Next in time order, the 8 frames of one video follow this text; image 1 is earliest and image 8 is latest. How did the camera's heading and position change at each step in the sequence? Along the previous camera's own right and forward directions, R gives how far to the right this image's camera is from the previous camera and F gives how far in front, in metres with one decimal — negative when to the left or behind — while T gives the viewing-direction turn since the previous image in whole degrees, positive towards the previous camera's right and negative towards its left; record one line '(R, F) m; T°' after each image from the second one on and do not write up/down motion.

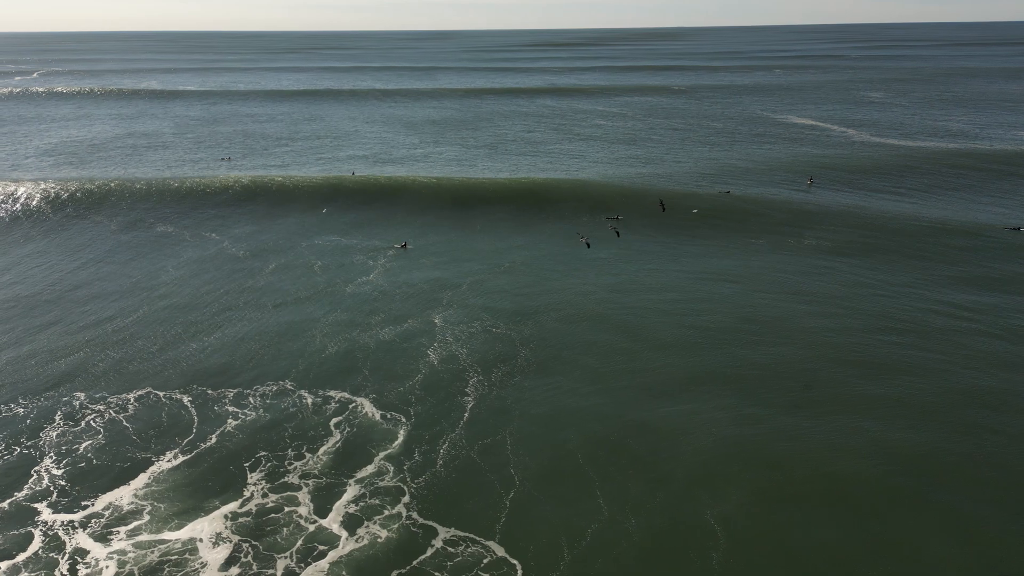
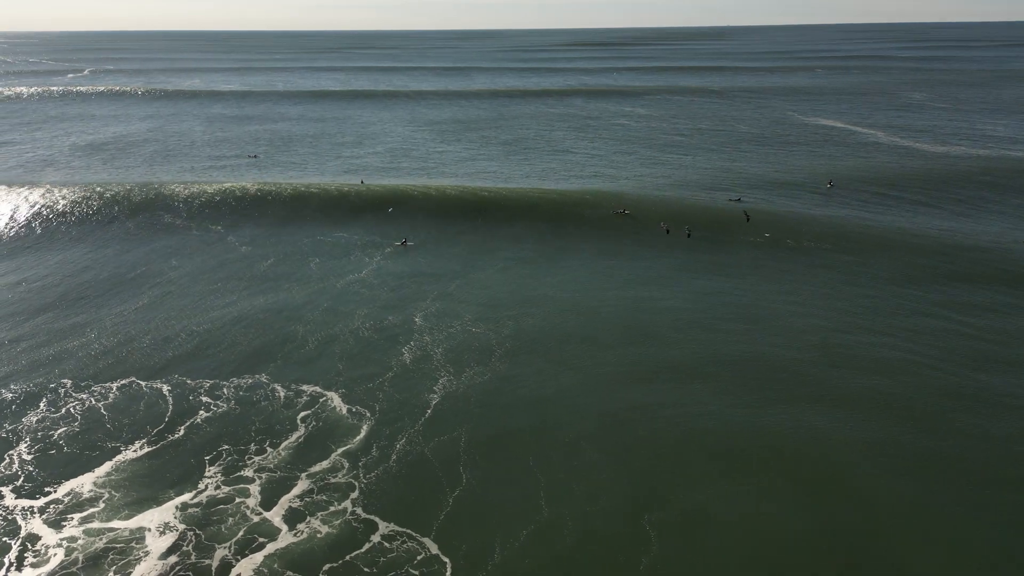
(+1.5, +0.1) m; -3°
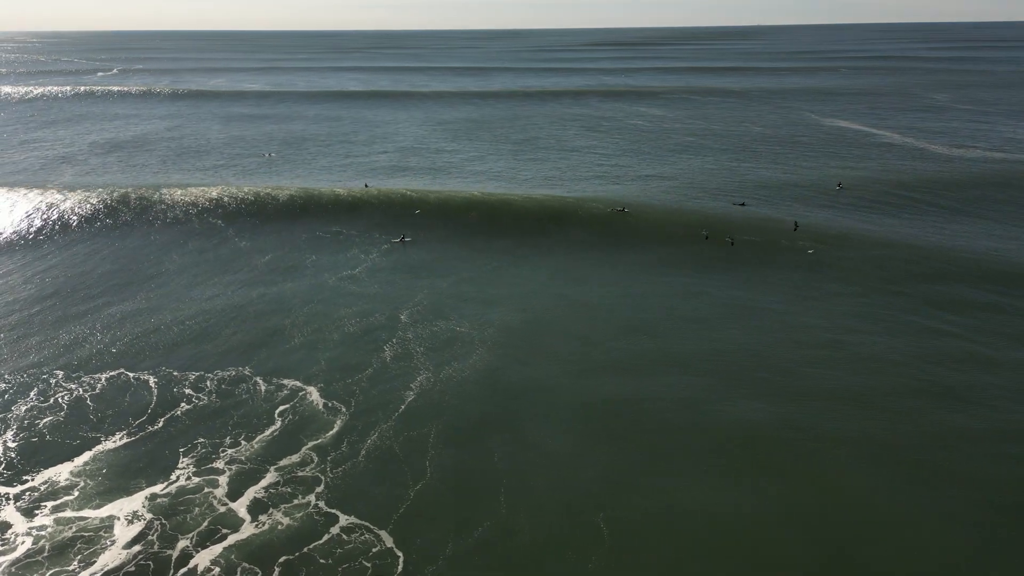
(+1.0, -0.1) m; -1°
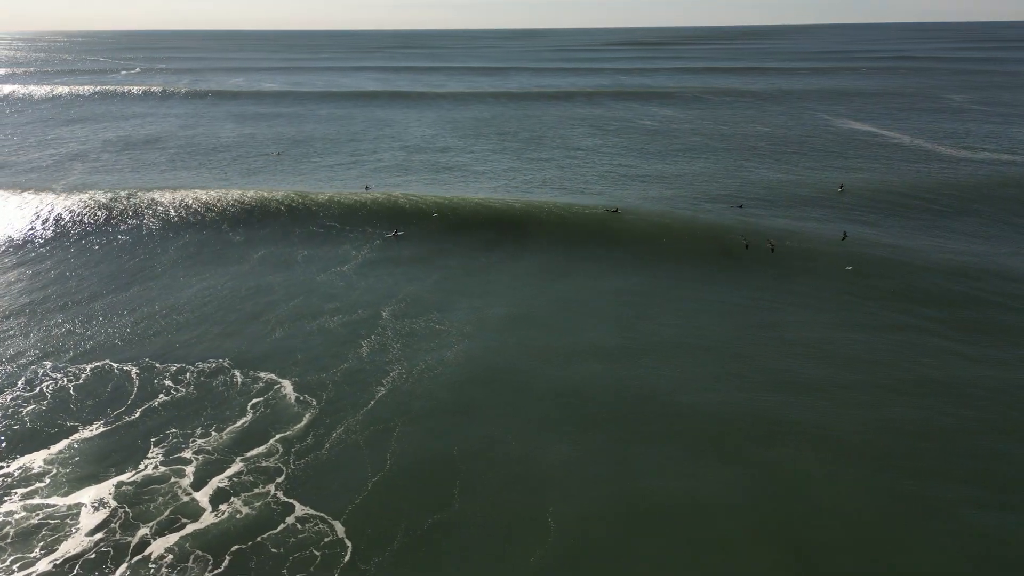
(+1.0, -0.1) m; -1°
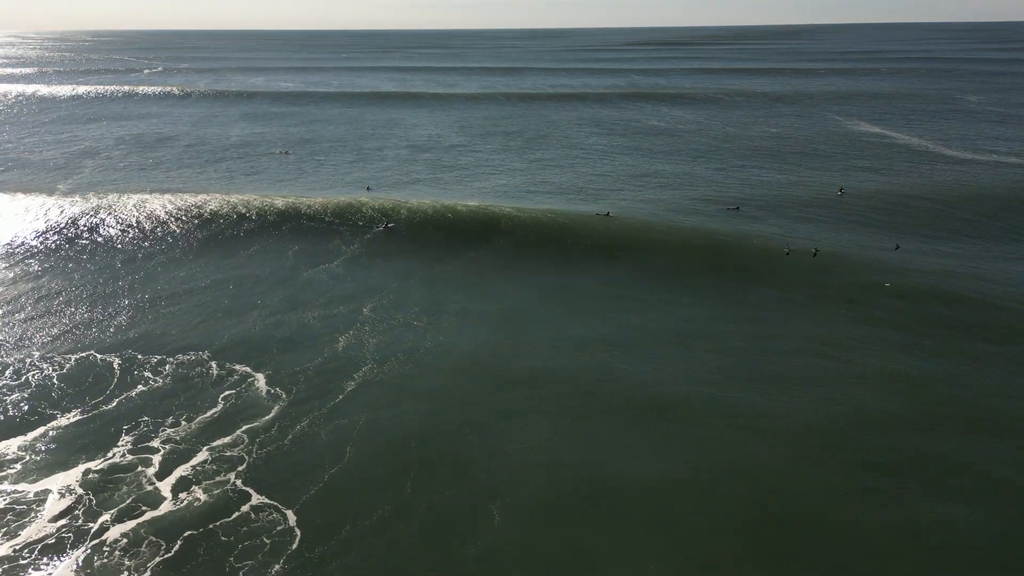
(+1.1, -0.2) m; -1°
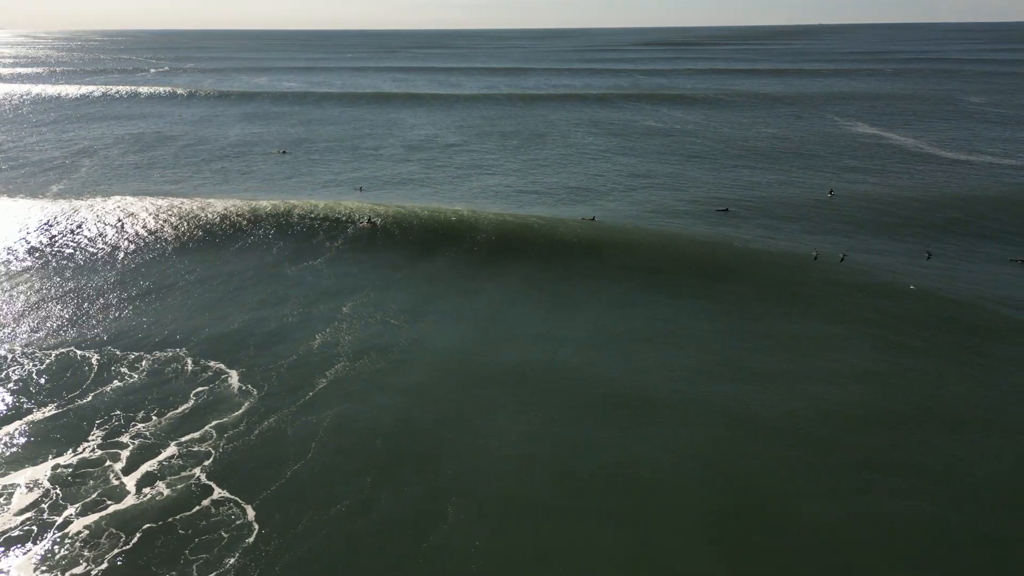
(+0.8, -0.2) m; 0°
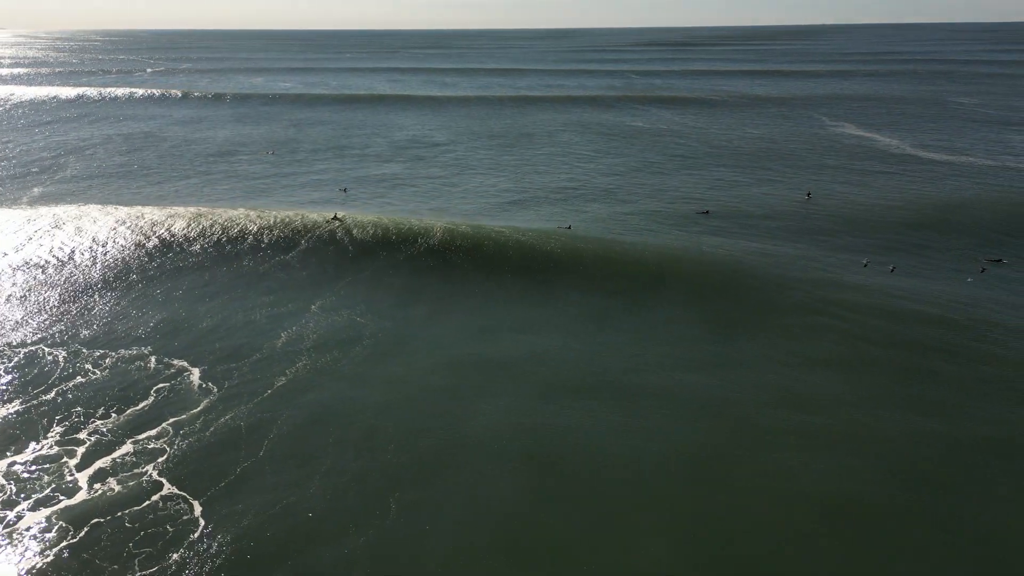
(+1.0, -0.3) m; 0°
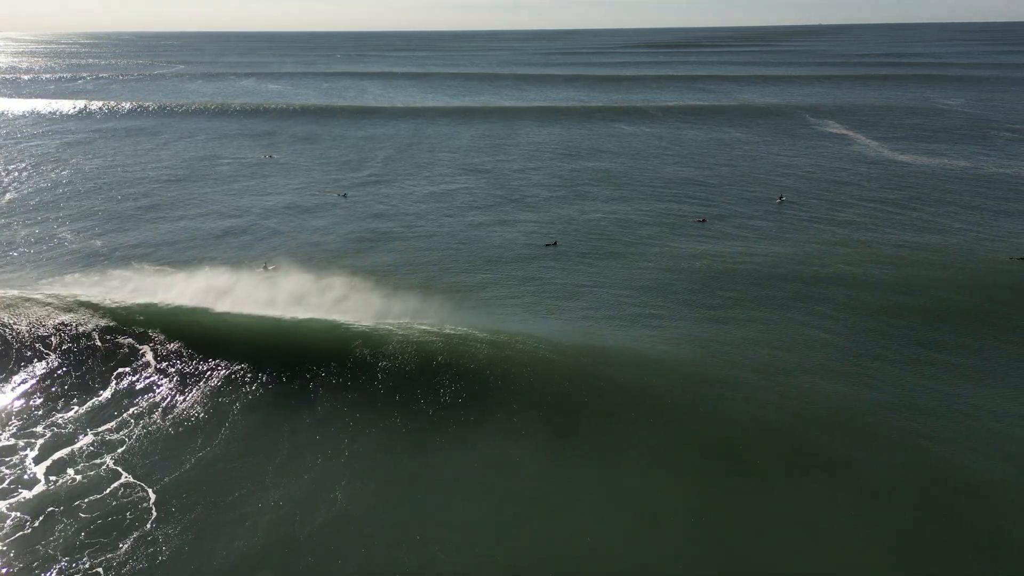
(+1.1, -0.7) m; +1°
